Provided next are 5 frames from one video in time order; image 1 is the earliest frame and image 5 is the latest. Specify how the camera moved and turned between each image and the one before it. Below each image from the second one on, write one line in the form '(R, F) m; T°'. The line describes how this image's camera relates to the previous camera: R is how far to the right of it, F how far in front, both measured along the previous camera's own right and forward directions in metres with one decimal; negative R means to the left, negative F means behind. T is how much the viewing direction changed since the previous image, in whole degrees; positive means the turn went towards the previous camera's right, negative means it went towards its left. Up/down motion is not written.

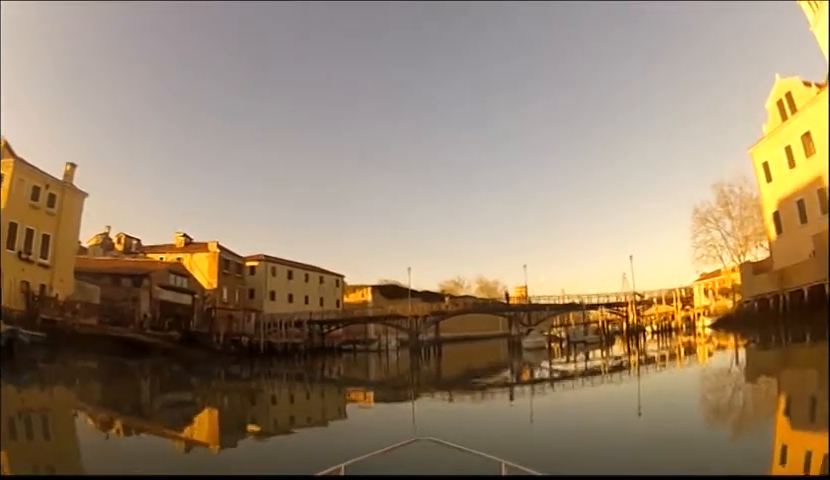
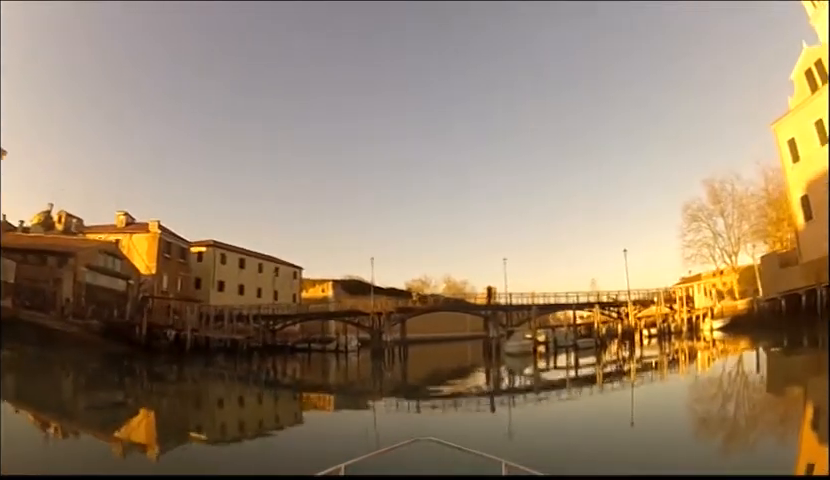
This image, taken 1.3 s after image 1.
(+0.2, +1.7) m; +2°
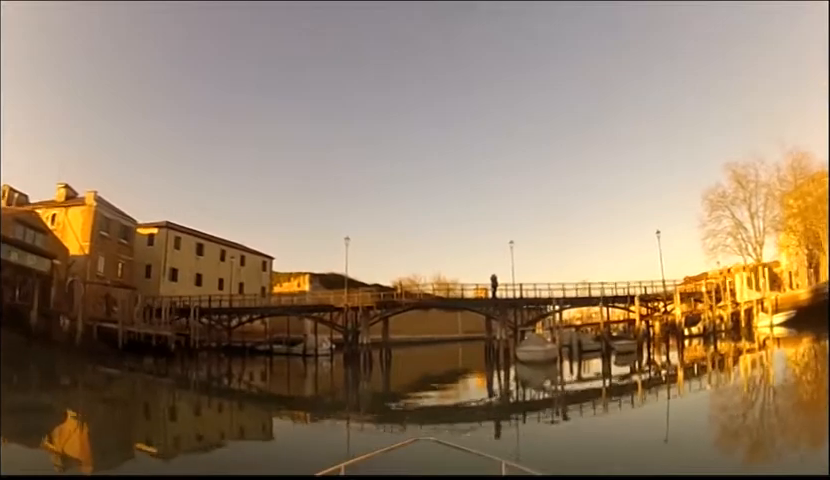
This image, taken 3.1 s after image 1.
(+0.1, +2.2) m; +1°
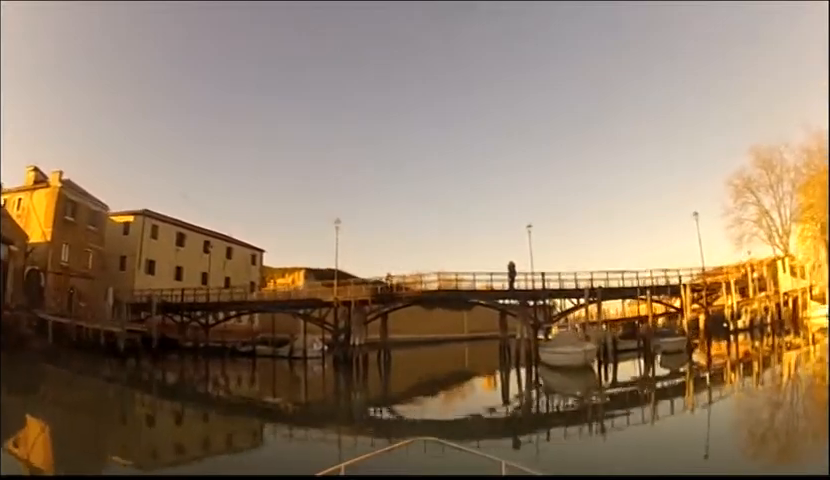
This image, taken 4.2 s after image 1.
(0.0, +1.3) m; 0°
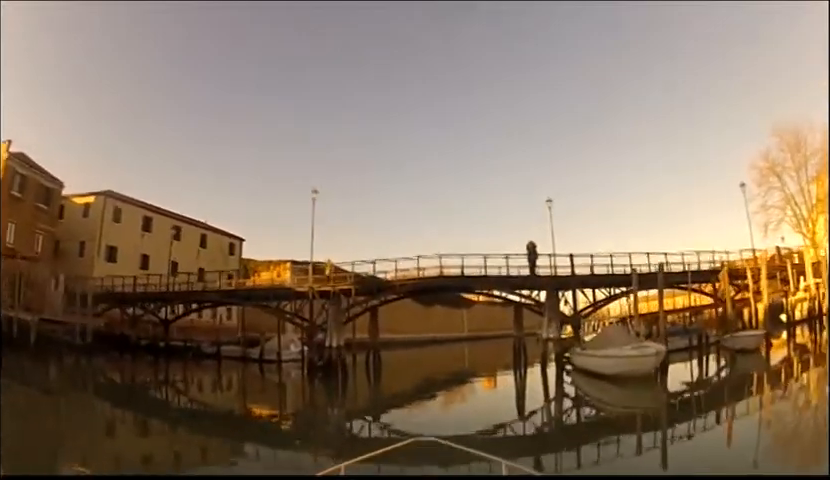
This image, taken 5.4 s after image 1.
(0.0, +1.4) m; 0°
